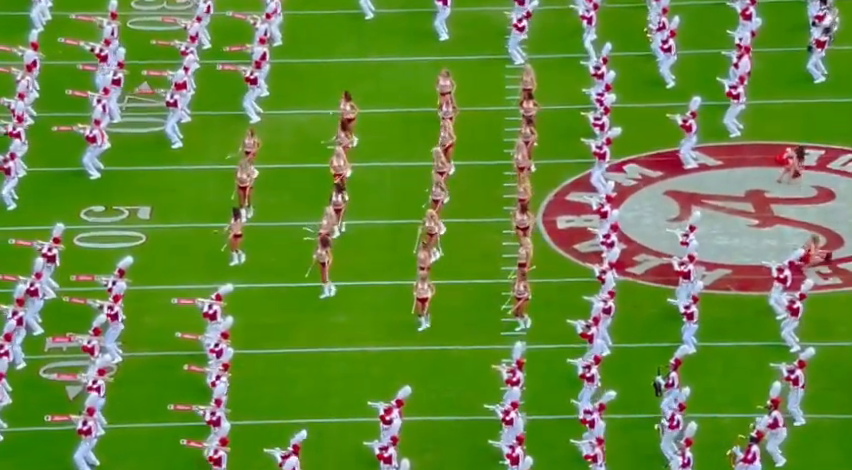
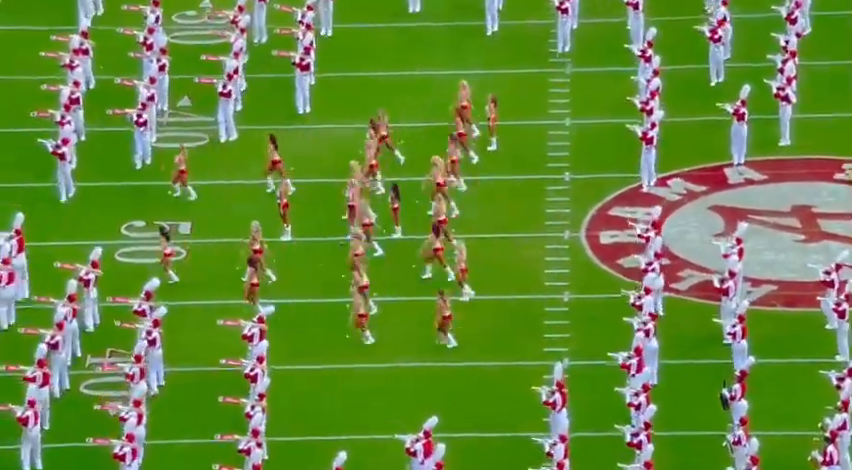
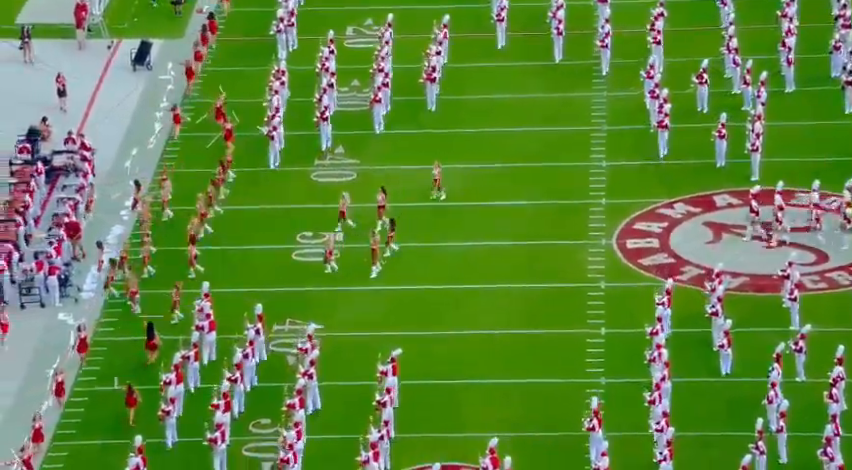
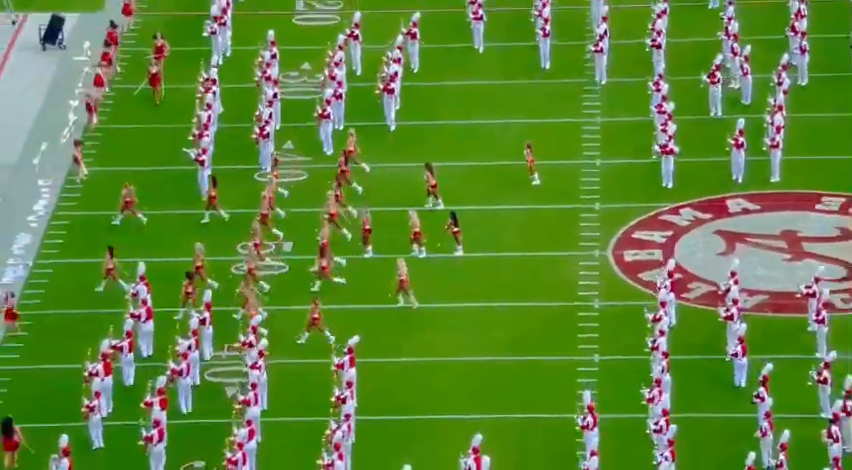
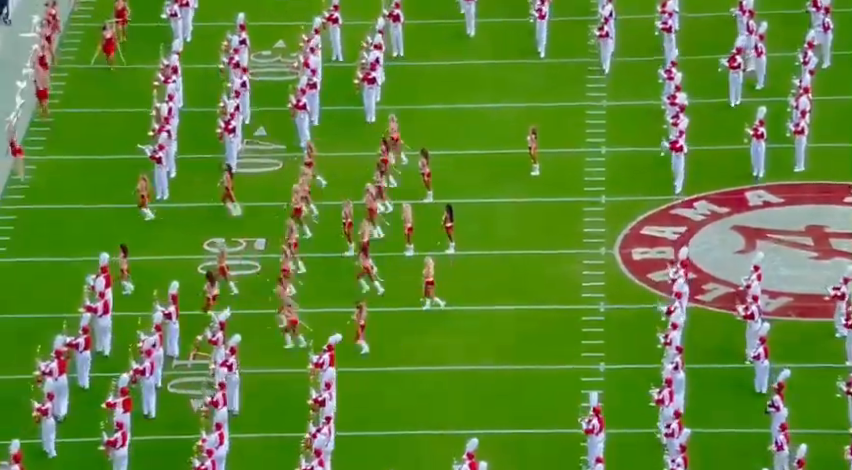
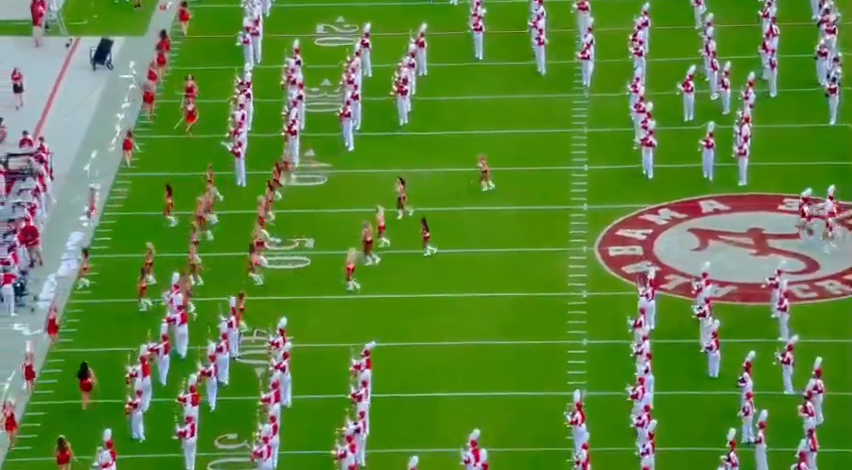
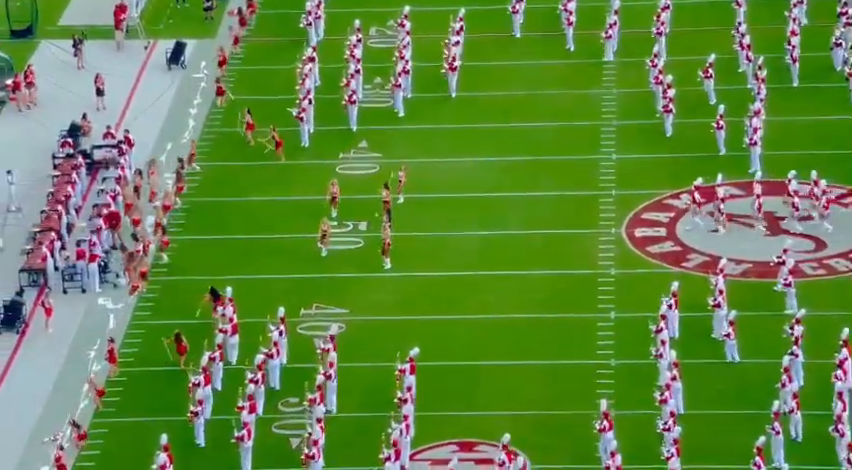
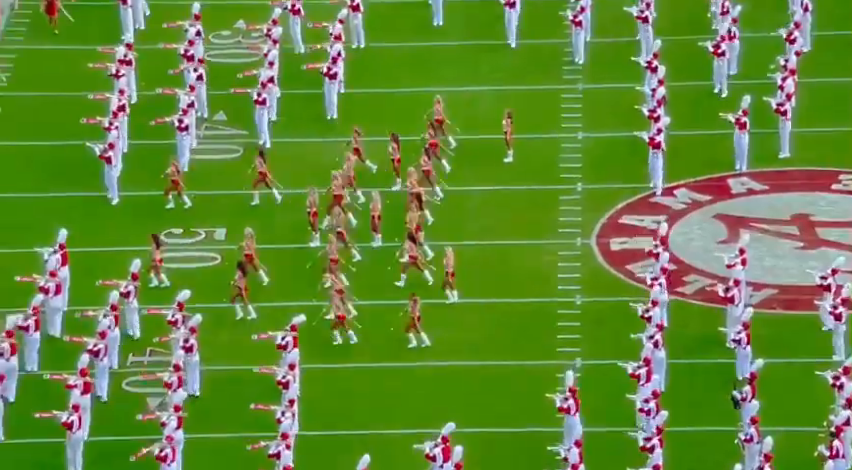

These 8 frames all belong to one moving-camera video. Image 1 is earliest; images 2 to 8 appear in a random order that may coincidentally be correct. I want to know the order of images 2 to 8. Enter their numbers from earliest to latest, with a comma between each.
2, 8, 5, 4, 6, 3, 7
